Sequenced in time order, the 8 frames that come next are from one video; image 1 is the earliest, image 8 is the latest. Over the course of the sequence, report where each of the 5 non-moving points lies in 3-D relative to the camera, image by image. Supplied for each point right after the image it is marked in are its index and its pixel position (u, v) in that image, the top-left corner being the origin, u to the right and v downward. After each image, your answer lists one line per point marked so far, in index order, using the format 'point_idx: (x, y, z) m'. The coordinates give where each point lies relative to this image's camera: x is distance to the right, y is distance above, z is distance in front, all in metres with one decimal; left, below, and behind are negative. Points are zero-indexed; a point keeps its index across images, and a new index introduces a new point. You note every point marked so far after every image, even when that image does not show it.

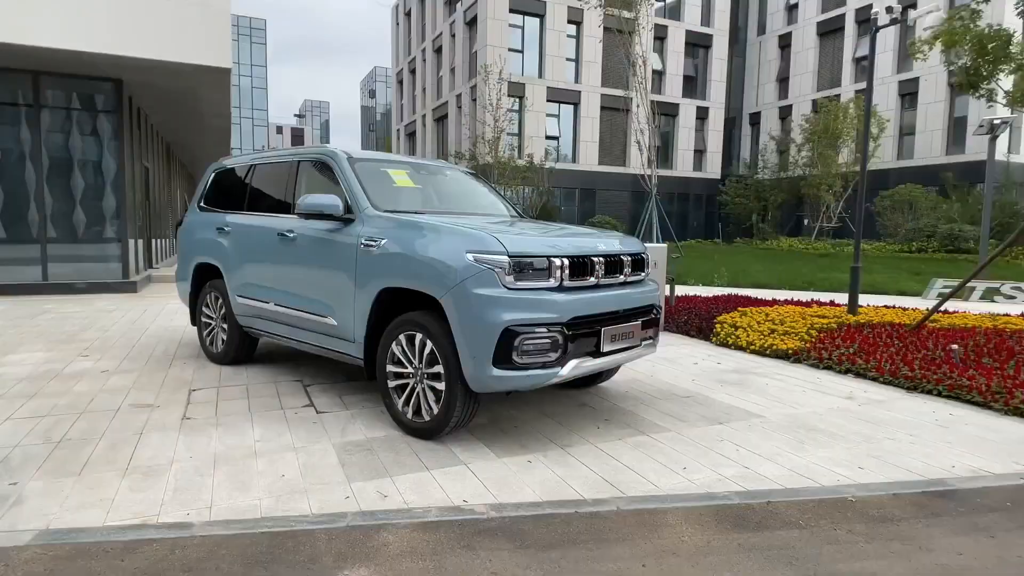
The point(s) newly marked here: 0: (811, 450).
0: (+2.0, -1.1, +4.1) m
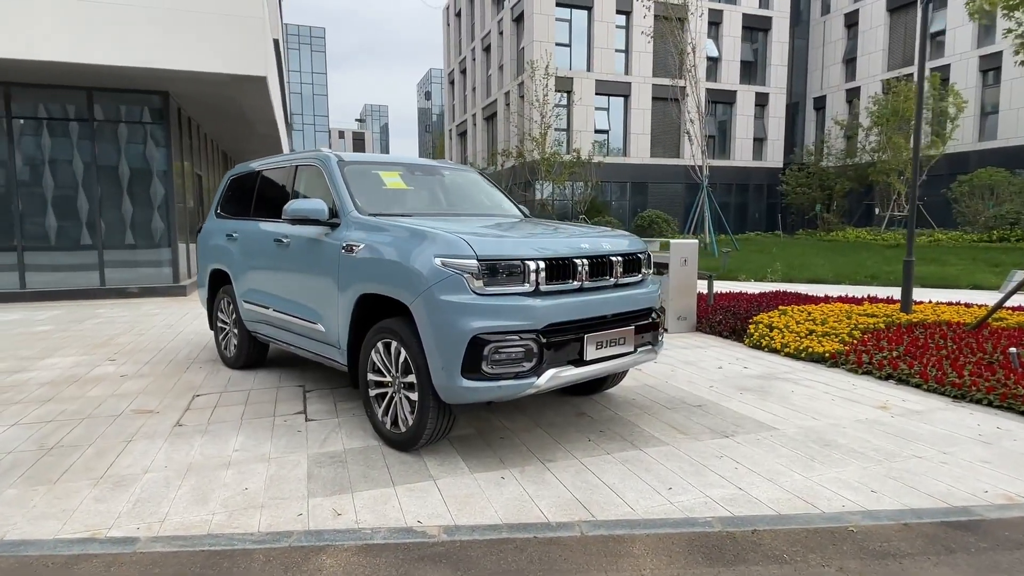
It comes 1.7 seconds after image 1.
0: (+1.8, -1.1, +3.7) m
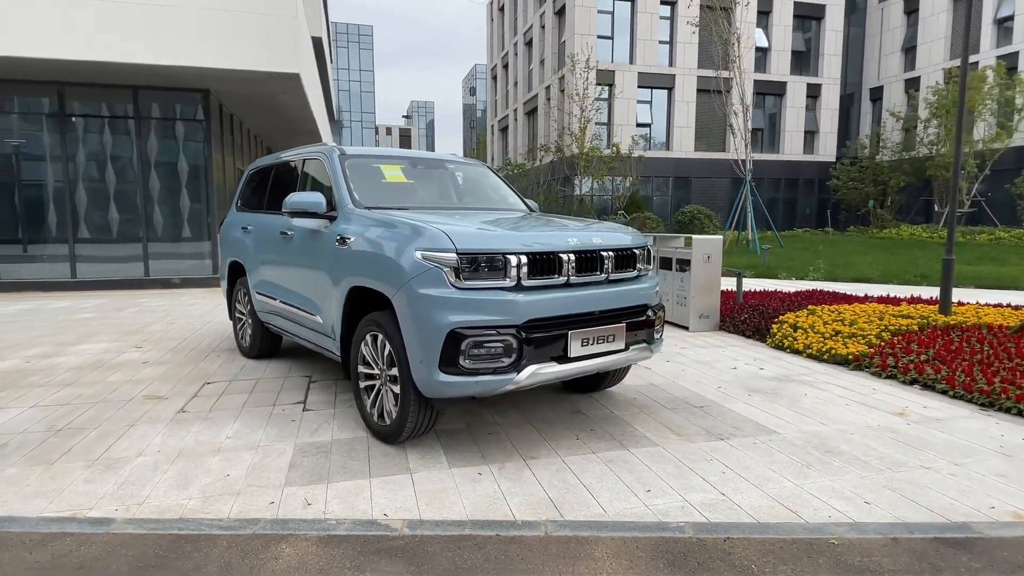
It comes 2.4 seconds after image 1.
0: (+1.7, -1.1, +3.5) m
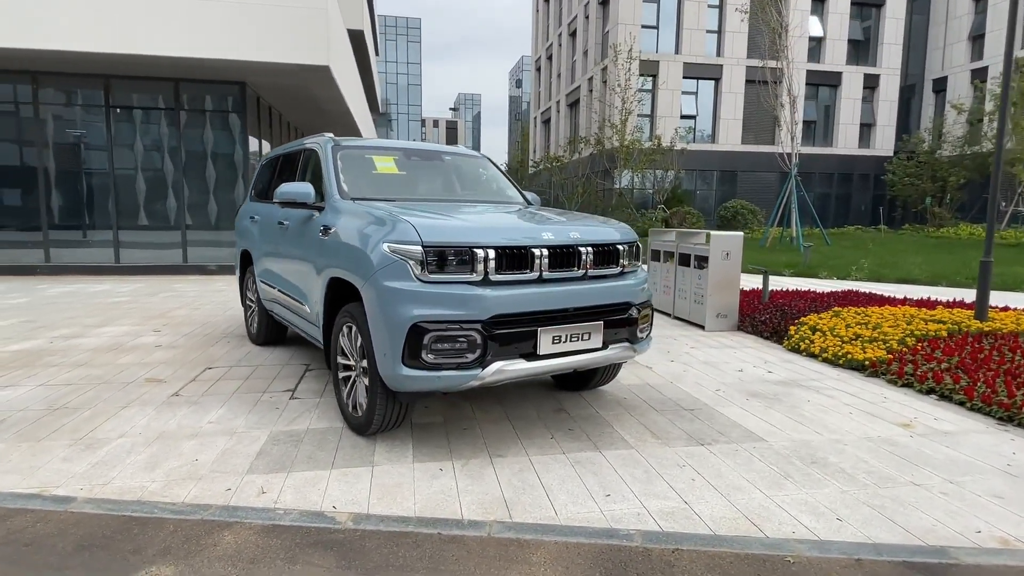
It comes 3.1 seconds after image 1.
0: (+1.5, -1.1, +3.3) m
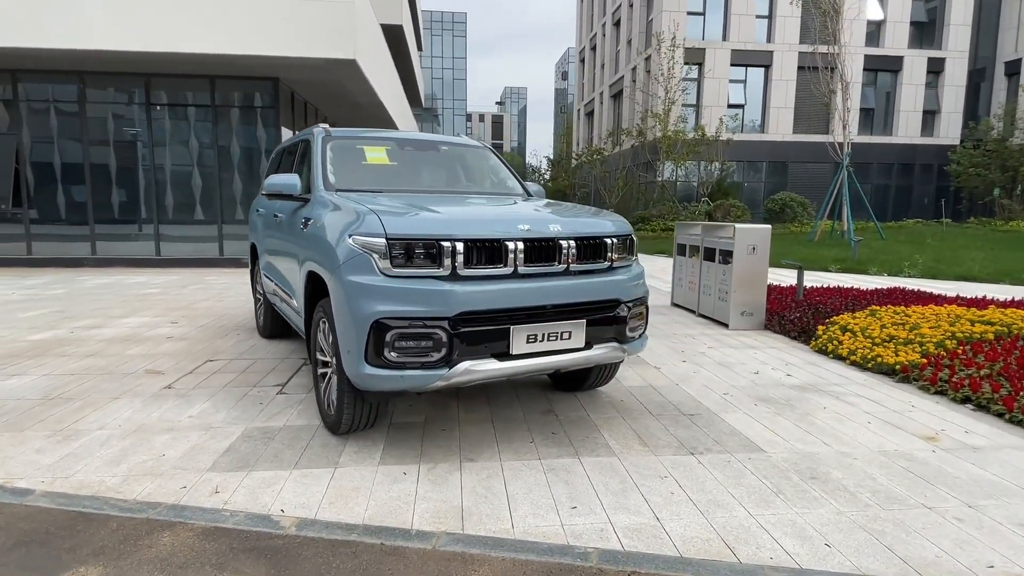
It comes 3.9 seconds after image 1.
0: (+1.3, -1.1, +3.0) m
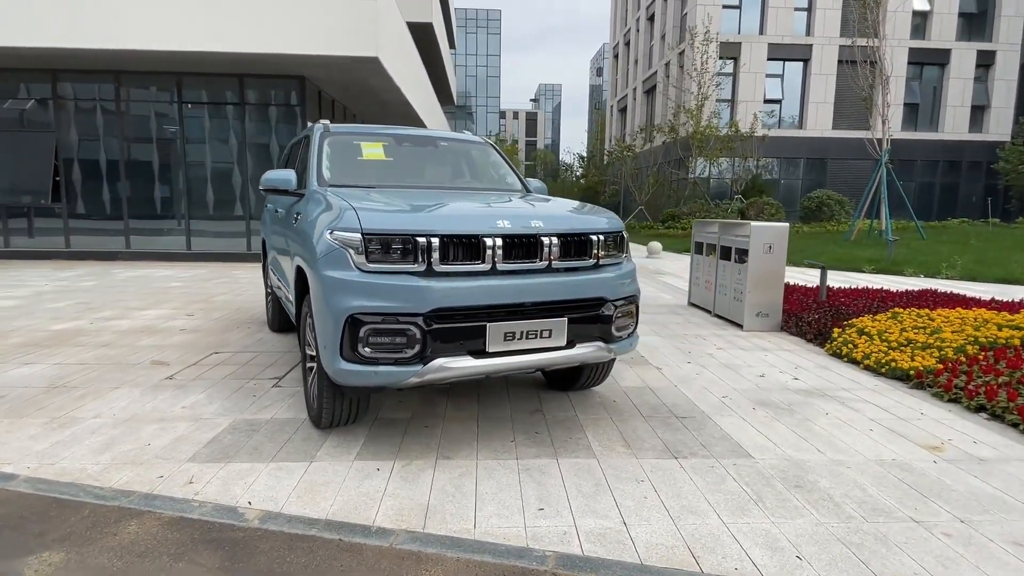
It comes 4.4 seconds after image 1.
0: (+1.1, -1.1, +2.9) m
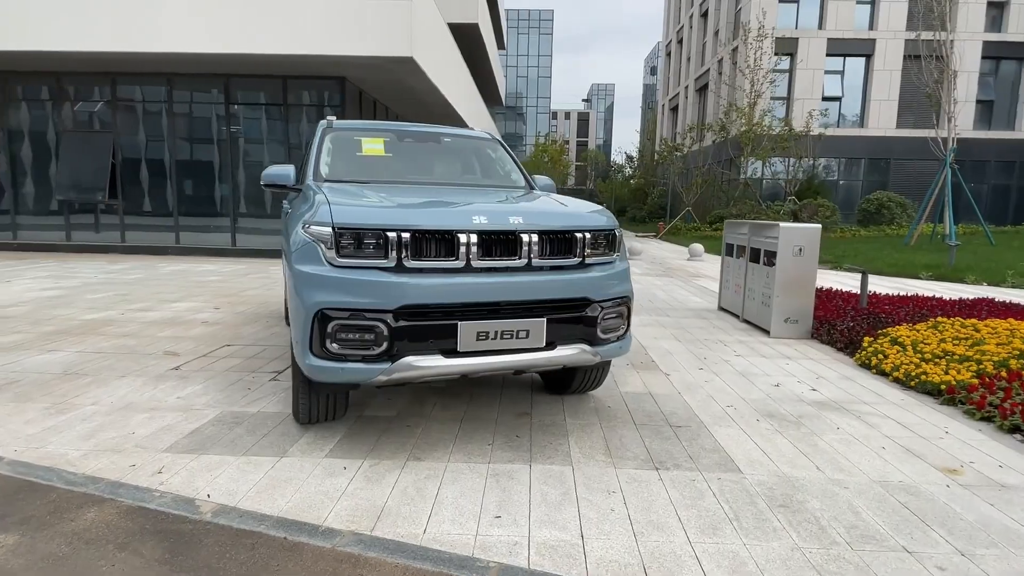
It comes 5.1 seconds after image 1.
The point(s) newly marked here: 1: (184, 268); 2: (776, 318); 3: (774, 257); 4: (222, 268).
0: (+0.9, -1.1, +2.7) m
1: (-6.4, +0.4, +11.9) m
2: (+3.0, -0.3, +7.0) m
3: (+3.0, +0.4, +7.0) m
4: (-5.8, +0.4, +12.2) m
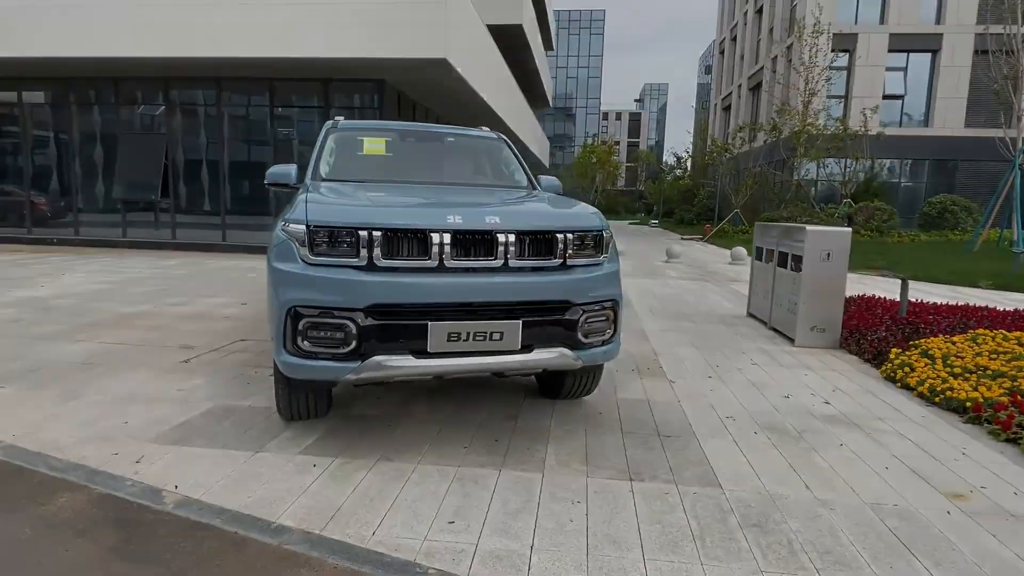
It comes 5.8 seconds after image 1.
0: (+0.7, -1.1, +2.6) m
1: (-5.8, +0.5, +12.3) m
2: (+3.2, -0.4, +6.6) m
3: (+3.2, +0.3, +6.7) m
4: (-5.2, +0.5, +12.6) m
